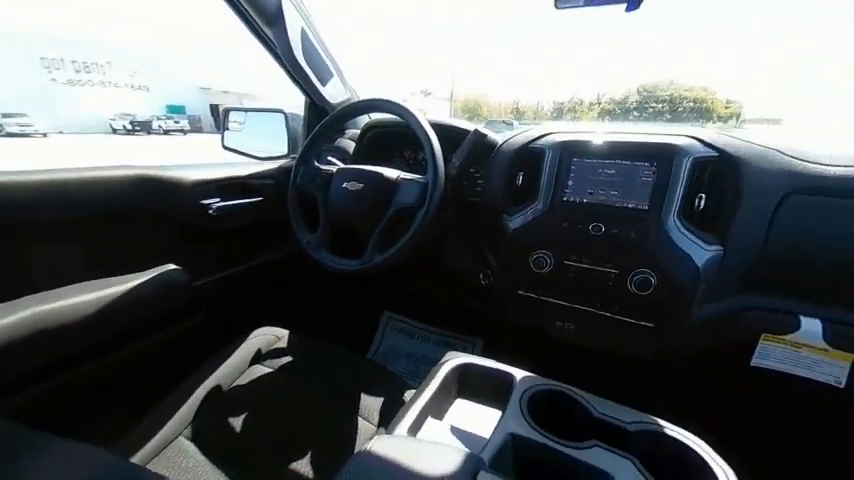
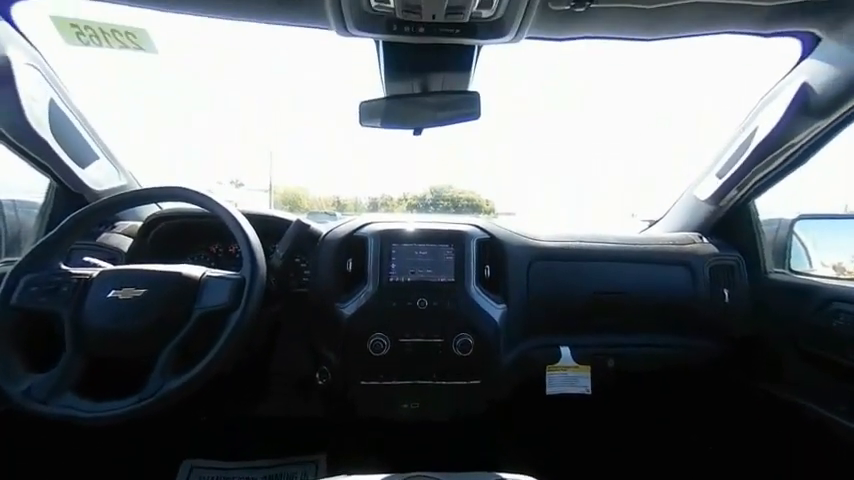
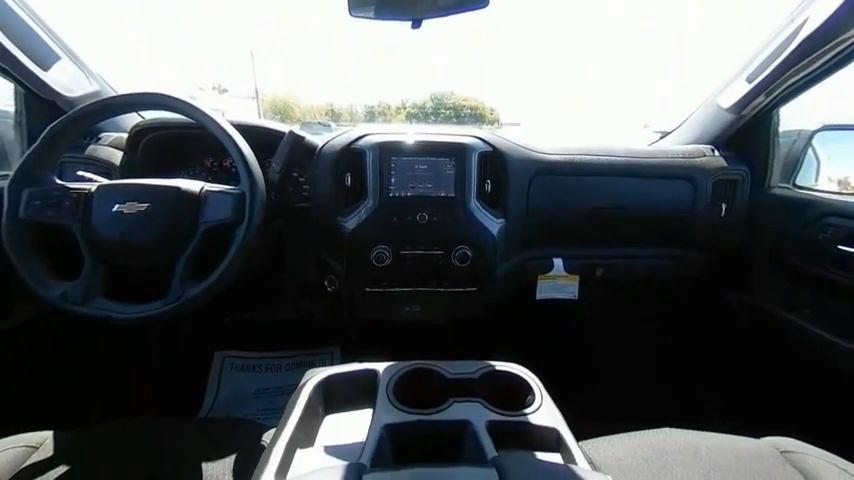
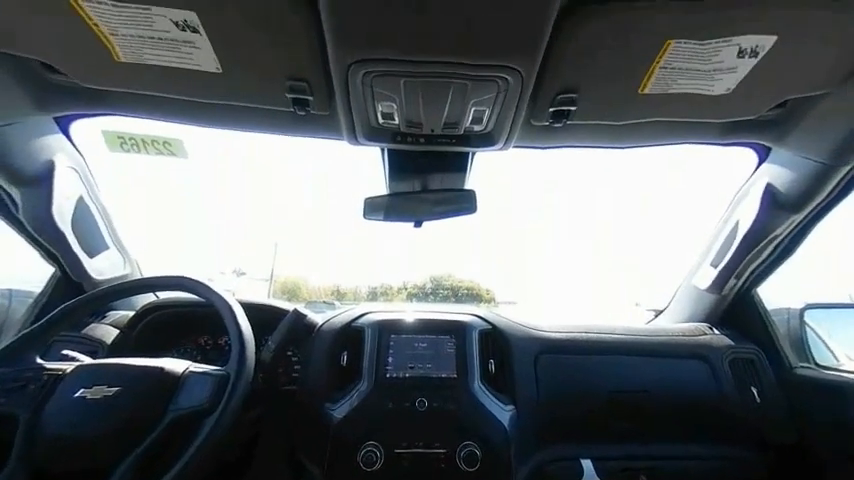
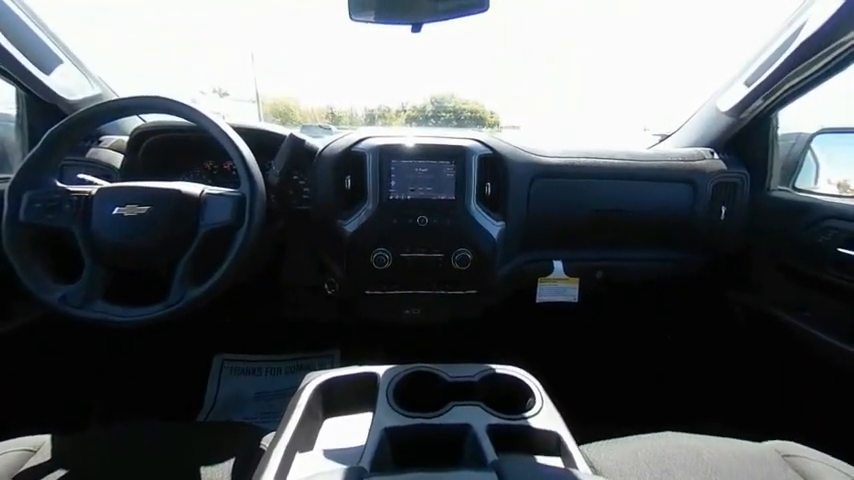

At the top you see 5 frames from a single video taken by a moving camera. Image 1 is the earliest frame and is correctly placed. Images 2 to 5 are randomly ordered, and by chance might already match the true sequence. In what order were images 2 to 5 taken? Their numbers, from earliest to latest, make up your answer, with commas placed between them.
5, 2, 4, 3
